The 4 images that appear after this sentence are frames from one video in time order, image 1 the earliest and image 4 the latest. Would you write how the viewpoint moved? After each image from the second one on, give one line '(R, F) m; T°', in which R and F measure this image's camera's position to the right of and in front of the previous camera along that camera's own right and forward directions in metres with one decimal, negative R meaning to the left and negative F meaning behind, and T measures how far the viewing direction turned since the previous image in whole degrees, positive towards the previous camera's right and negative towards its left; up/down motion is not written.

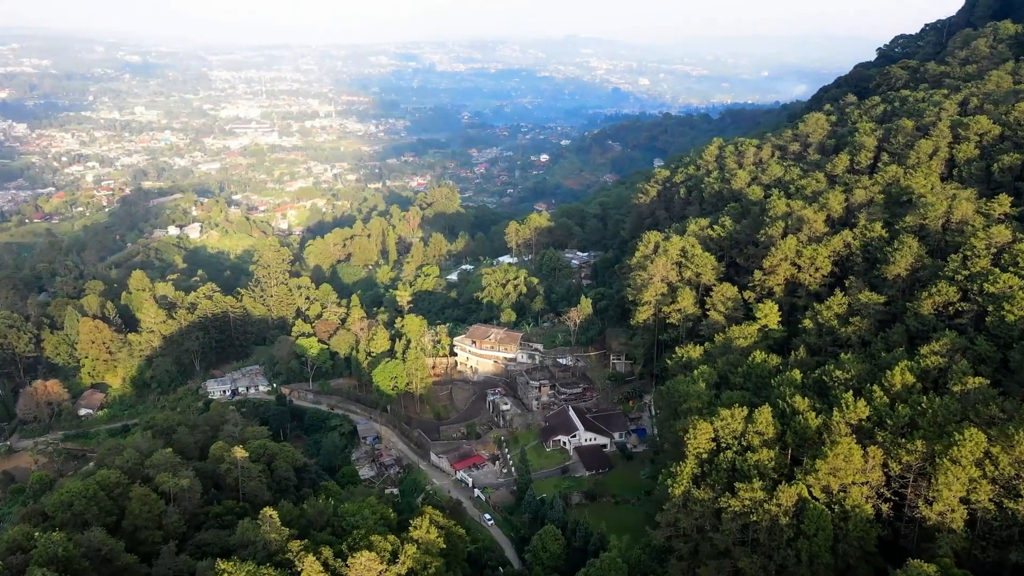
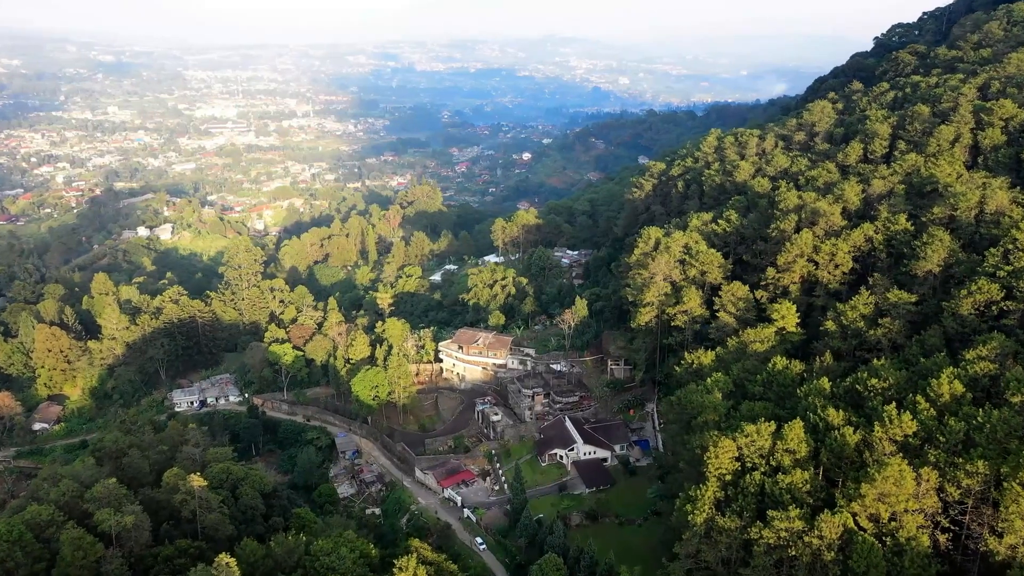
(-0.3, +2.3) m; +2°
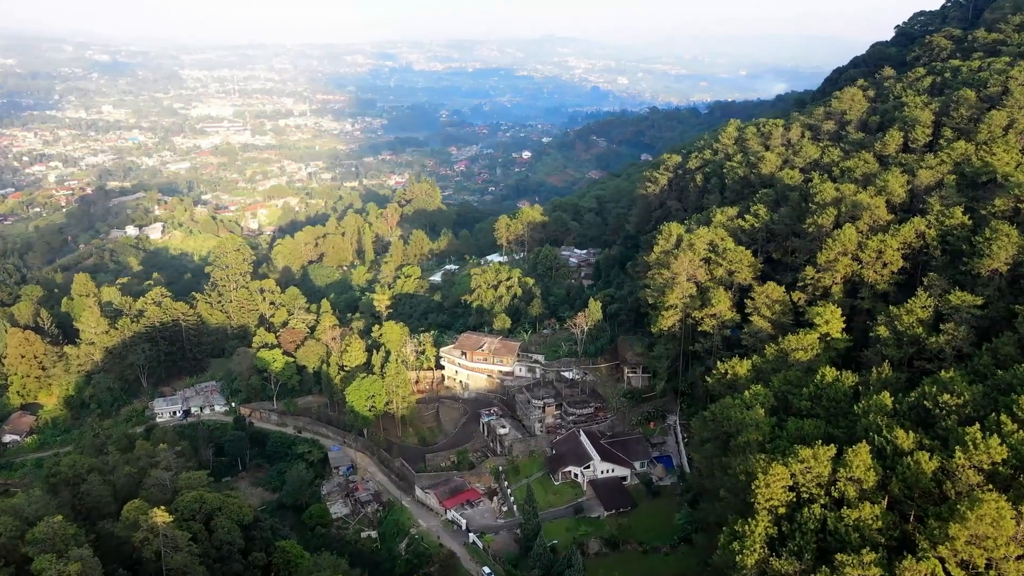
(-0.4, +2.3) m; 0°
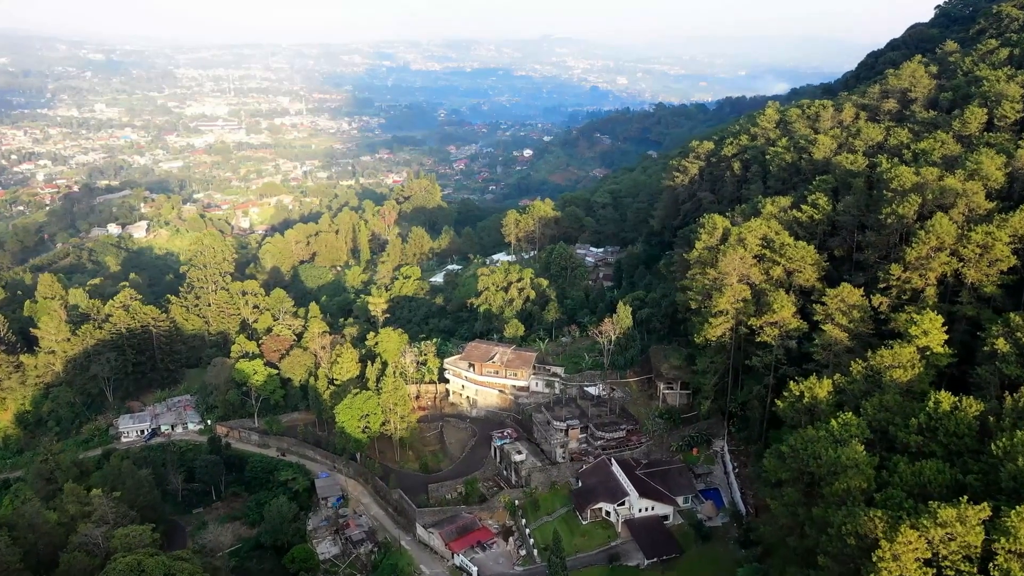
(-0.6, +3.7) m; 0°
